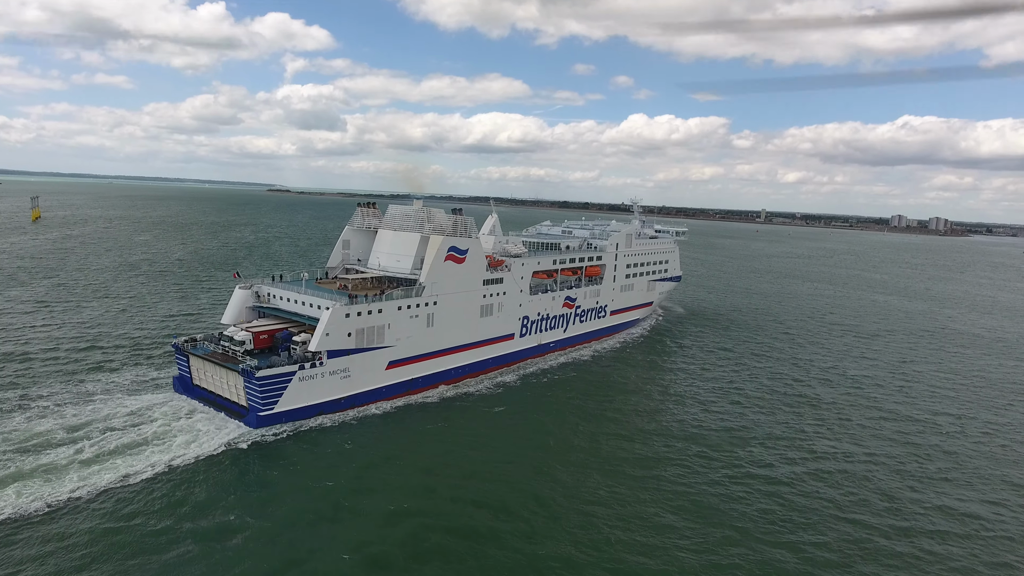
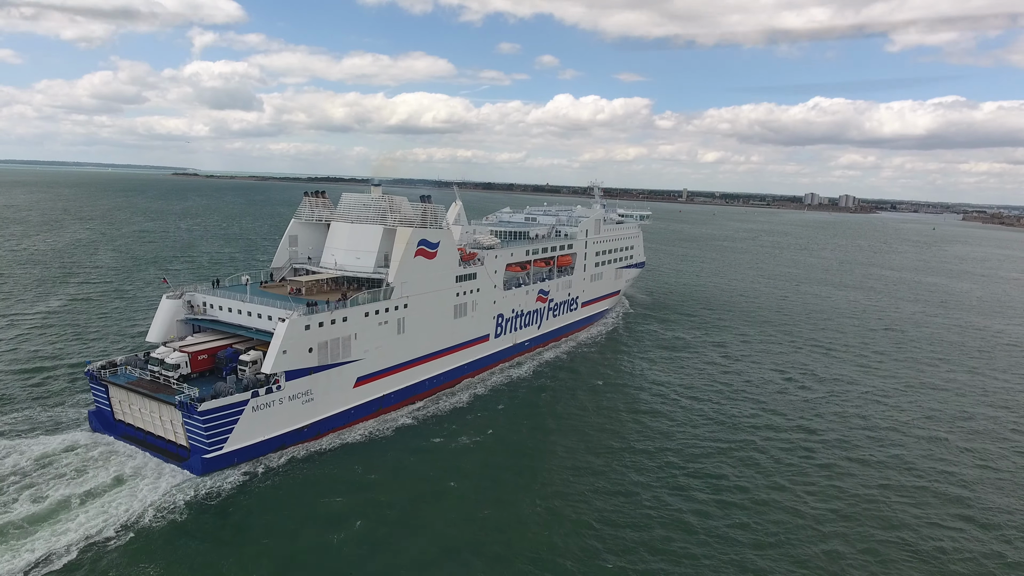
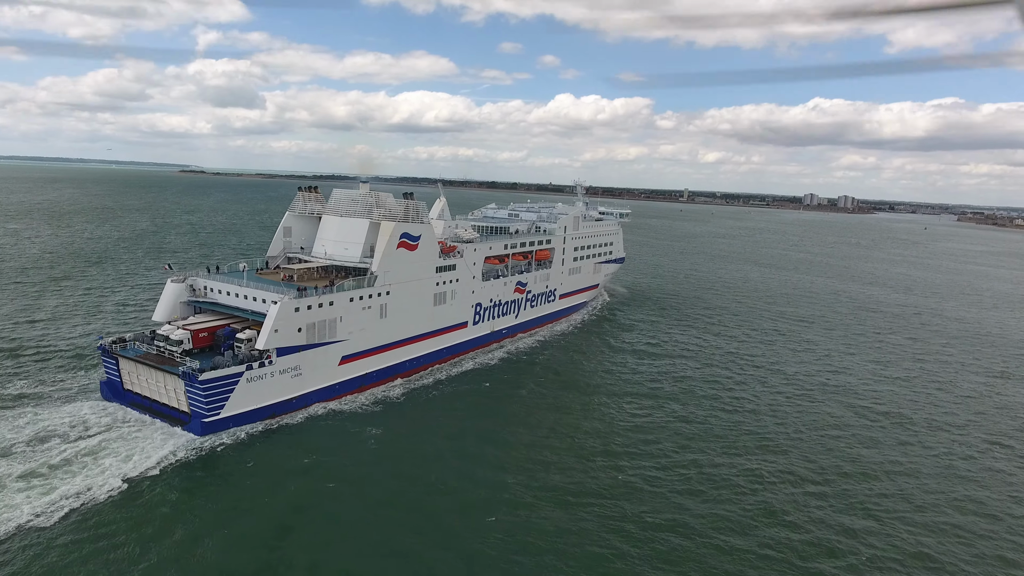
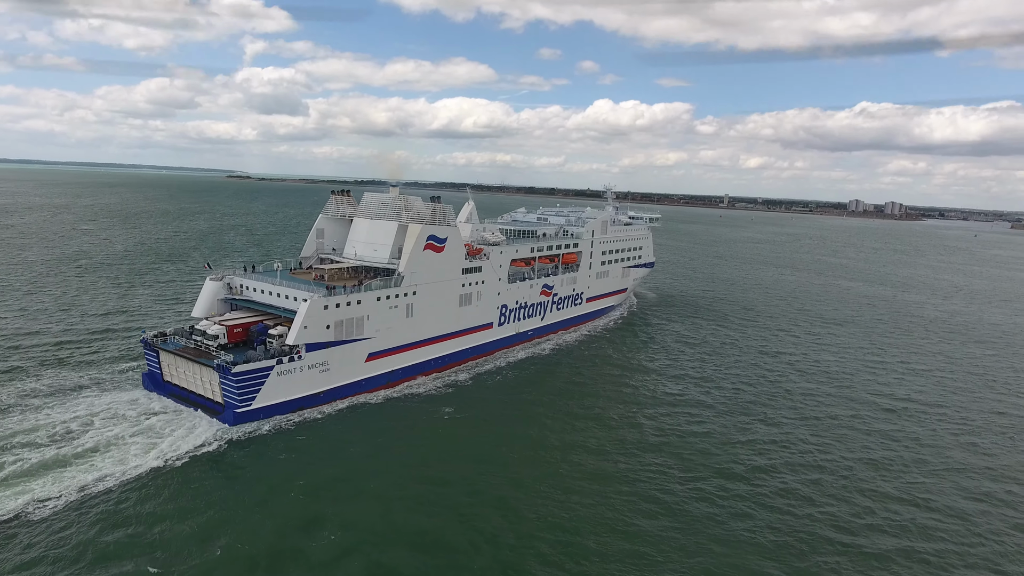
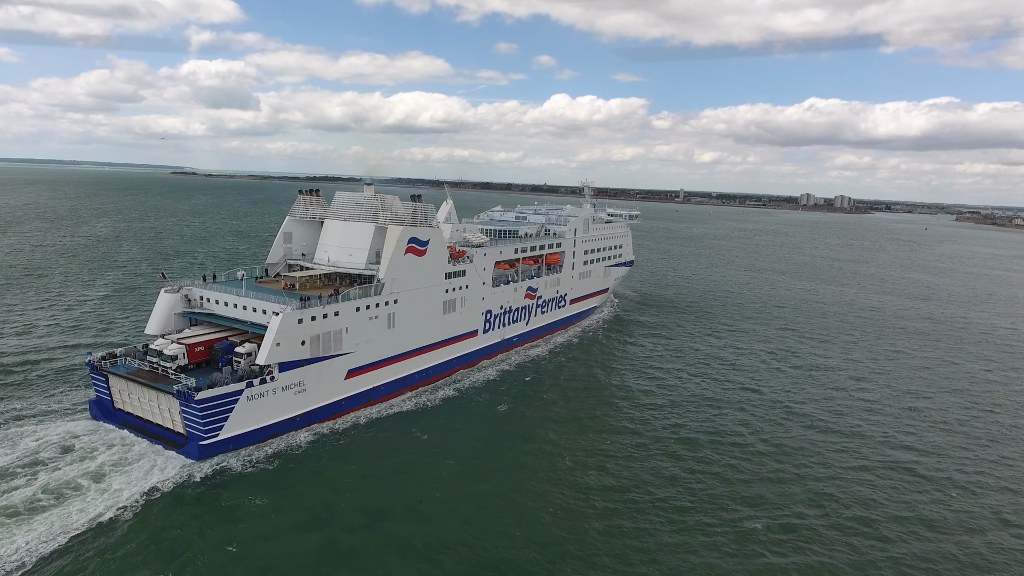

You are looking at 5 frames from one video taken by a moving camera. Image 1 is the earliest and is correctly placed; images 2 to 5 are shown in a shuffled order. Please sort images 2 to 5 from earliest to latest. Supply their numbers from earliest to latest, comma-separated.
4, 3, 5, 2
